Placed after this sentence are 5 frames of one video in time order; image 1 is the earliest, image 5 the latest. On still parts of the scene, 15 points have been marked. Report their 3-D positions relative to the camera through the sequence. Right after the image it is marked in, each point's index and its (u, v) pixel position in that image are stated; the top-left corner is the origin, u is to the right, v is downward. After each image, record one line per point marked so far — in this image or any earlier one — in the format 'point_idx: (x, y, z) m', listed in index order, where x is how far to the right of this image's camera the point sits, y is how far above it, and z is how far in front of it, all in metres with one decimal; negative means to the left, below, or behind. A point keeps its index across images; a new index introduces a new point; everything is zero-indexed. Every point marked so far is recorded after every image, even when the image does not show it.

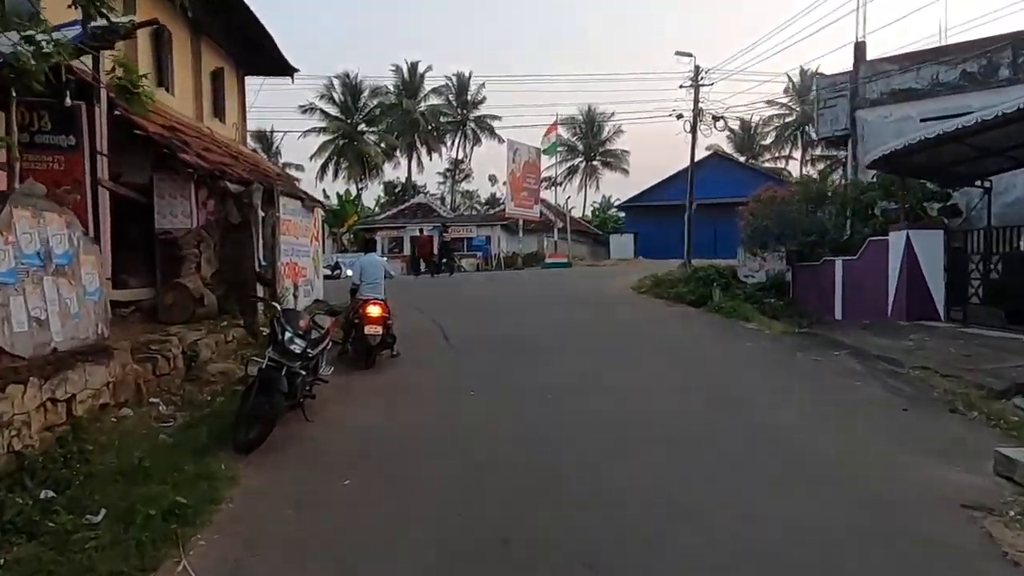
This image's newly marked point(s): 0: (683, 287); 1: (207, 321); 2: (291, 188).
0: (+3.8, 0.0, +19.1) m
1: (-3.8, -0.4, +10.7) m
2: (-3.9, +1.7, +15.1) m
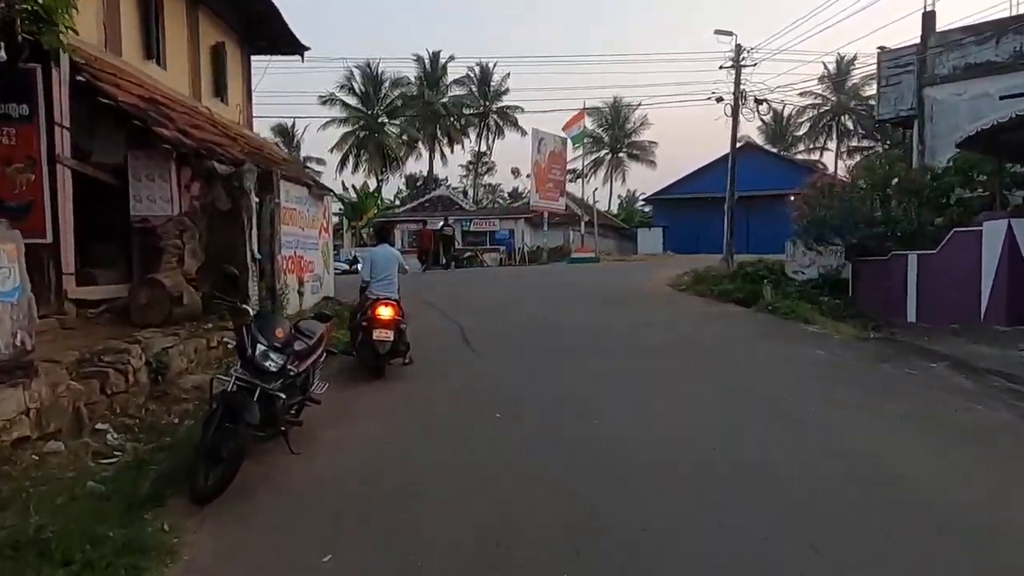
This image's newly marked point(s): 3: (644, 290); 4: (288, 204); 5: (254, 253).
0: (+4.4, +0.1, +17.4) m
1: (-3.5, -0.4, +9.2) m
2: (-3.4, +1.8, +13.5) m
3: (+2.9, -0.1, +18.9) m
4: (-3.5, +1.3, +13.1) m
5: (-3.2, +0.4, +10.5) m
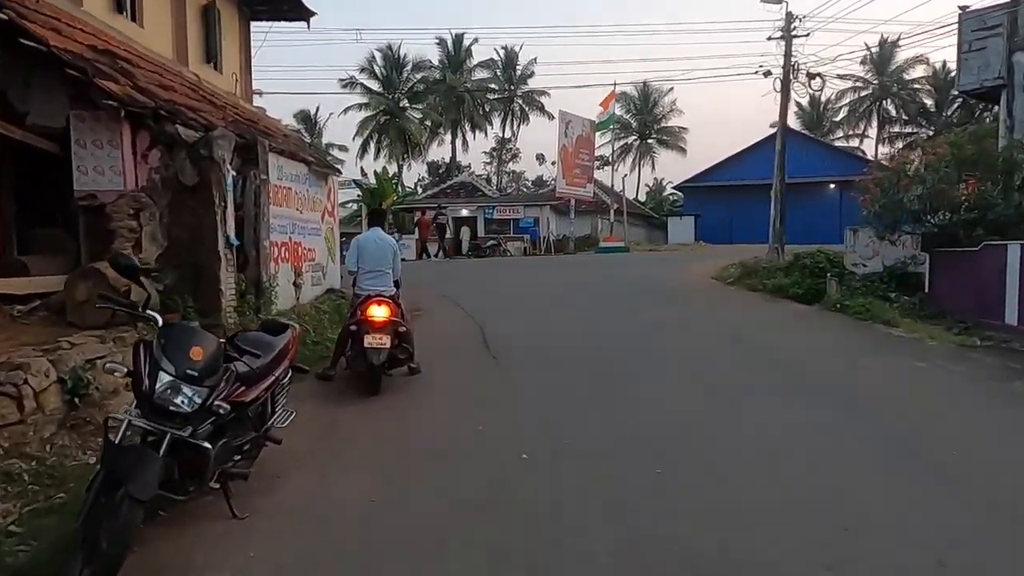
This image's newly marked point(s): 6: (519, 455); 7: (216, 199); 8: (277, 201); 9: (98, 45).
0: (+4.9, +0.2, +15.4) m
1: (-3.2, -0.3, +7.4) m
2: (-3.0, +1.9, +11.7) m
3: (+3.5, +0.1, +17.0) m
4: (-3.1, +1.4, +11.3) m
5: (-2.9, +0.5, +8.7) m
6: (0.0, -1.1, +5.8) m
7: (-2.9, +0.8, +8.2) m
8: (-3.1, +1.1, +11.1) m
9: (-4.2, +2.5, +8.6) m
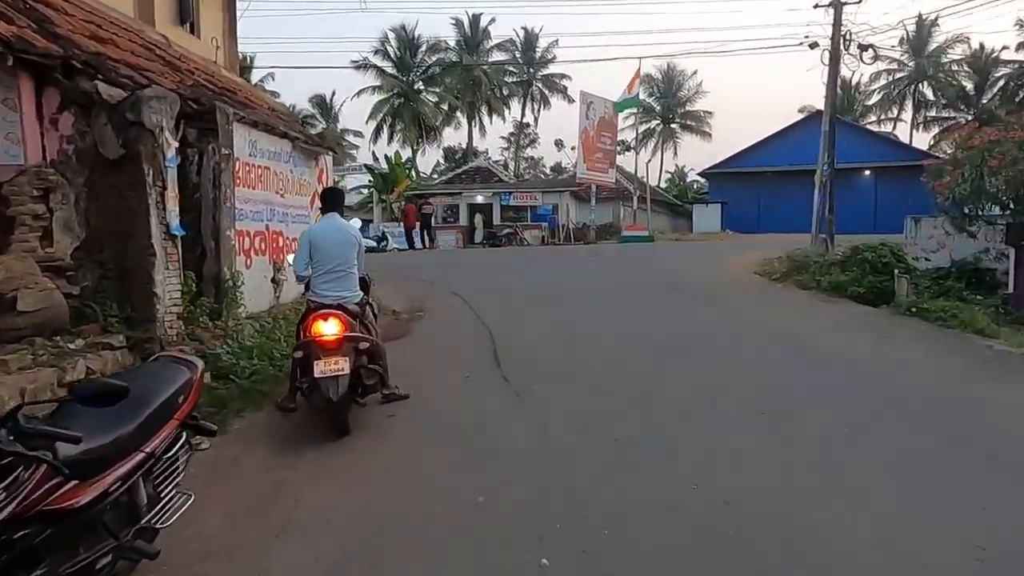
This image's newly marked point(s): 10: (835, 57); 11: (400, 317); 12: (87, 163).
0: (+5.2, +0.2, +13.4) m
1: (-3.1, -0.3, +5.6) m
2: (-2.8, +1.9, +9.9) m
3: (+3.8, +0.2, +15.0) m
4: (-2.9, +1.4, +9.5) m
5: (-2.8, +0.5, +6.9) m
6: (+0.1, -1.2, +4.0) m
7: (-2.7, +0.8, +6.4) m
8: (-2.9, +1.2, +9.3) m
9: (-4.0, +2.4, +6.8) m
10: (+7.0, +5.0, +18.4) m
11: (-1.5, -0.4, +11.1) m
12: (-3.2, +0.9, +6.4) m
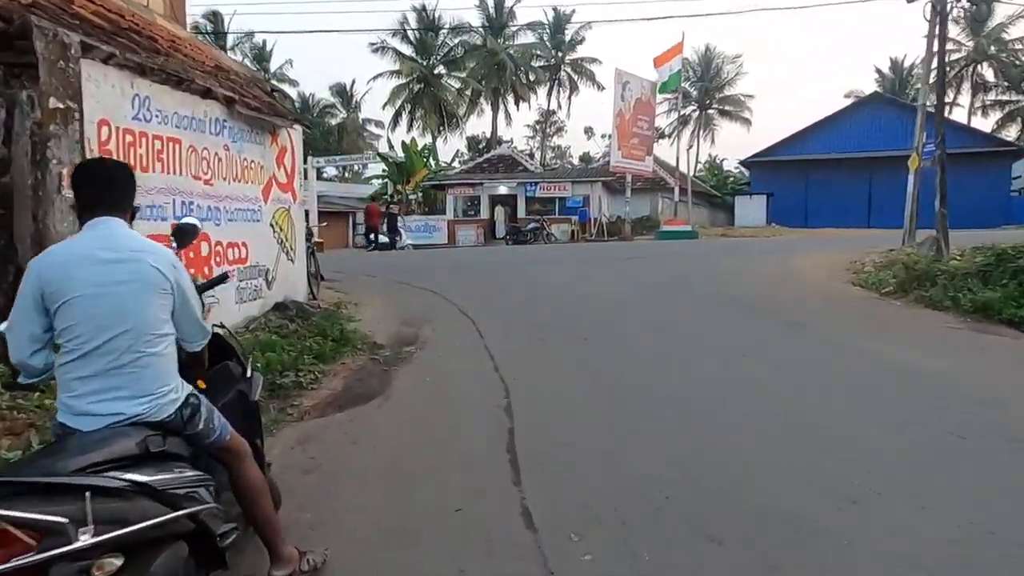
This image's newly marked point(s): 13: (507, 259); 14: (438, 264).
0: (+5.5, 0.0, +9.8) m
1: (-3.0, -0.6, +2.3) m
2: (-2.6, +1.7, +6.5) m
3: (+4.1, -0.1, +11.5) m
4: (-2.7, +1.2, +6.2) m
5: (-2.6, +0.2, +3.6) m
6: (+0.1, -1.5, +0.6) m
7: (-2.6, +0.5, +3.1) m
8: (-2.7, +0.9, +6.0) m
9: (-3.9, +2.2, +3.5) m
10: (+7.5, +4.8, +14.8) m
11: (-1.2, -0.6, +7.8) m
12: (-3.1, +0.6, +3.0) m
13: (-0.1, +0.6, +18.3) m
14: (-1.5, +0.5, +16.9) m
